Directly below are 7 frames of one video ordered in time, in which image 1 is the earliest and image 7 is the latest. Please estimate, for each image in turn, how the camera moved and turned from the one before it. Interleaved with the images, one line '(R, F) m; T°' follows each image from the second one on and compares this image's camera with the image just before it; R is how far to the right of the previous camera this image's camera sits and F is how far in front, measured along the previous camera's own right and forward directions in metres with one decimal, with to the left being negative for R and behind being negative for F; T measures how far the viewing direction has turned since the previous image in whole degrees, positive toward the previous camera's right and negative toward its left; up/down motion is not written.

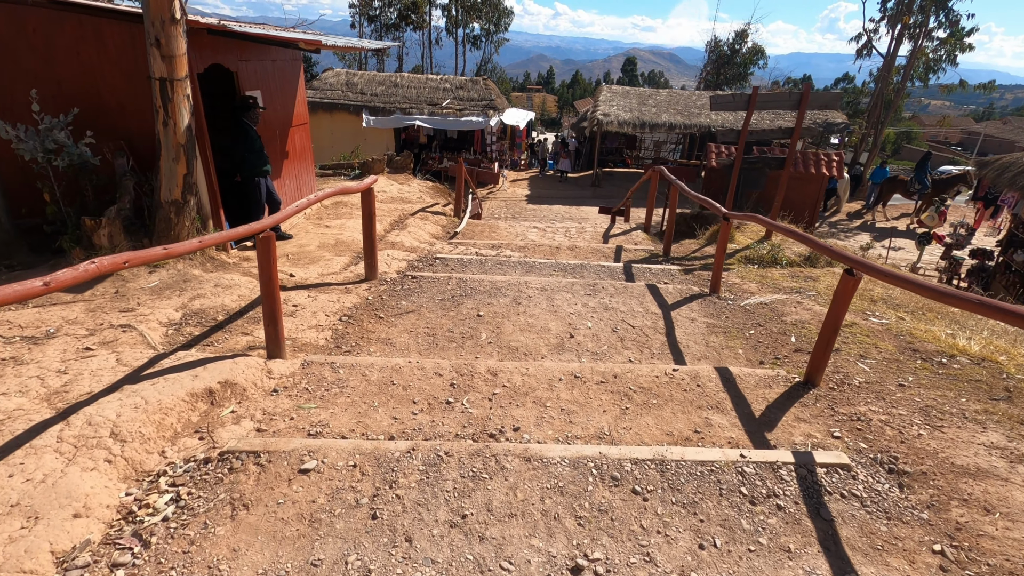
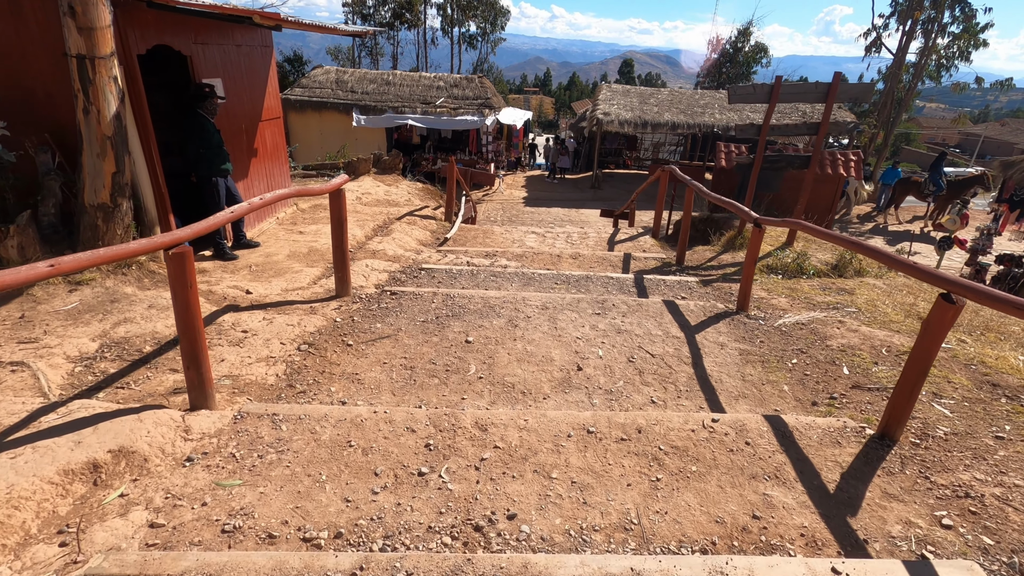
(0.0, +0.7) m; 0°
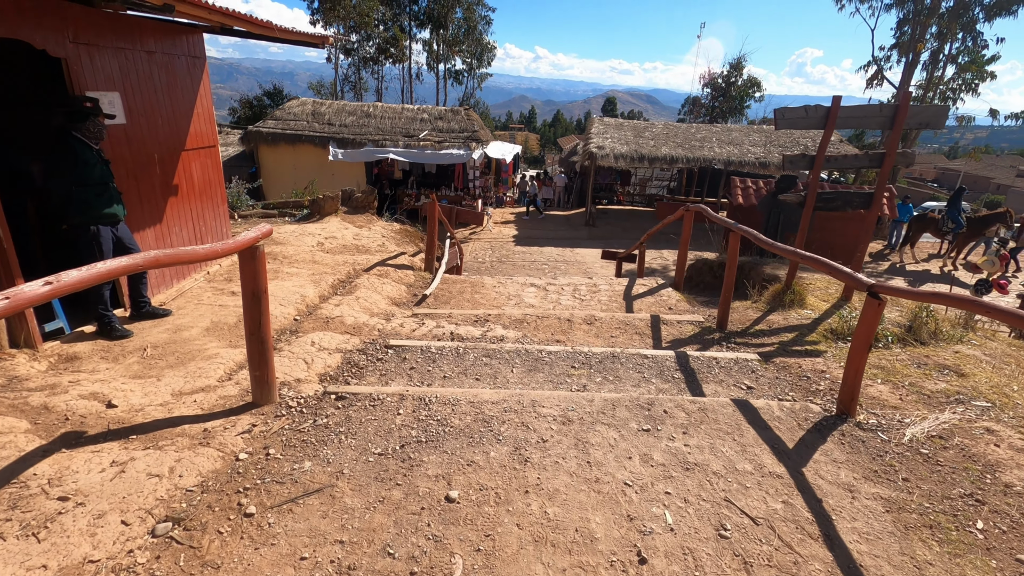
(-0.1, +1.4) m; +1°
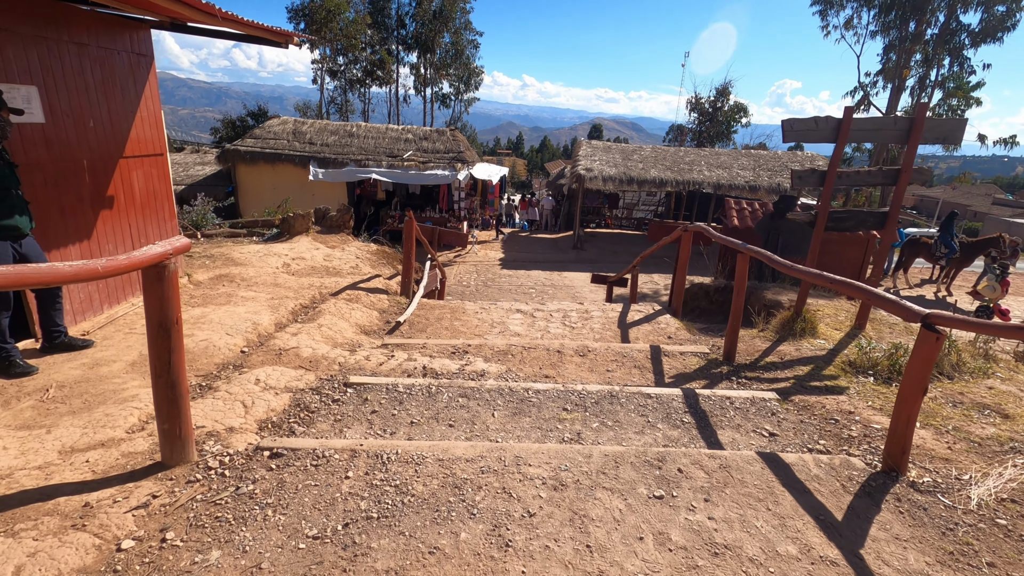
(0.0, +0.6) m; +1°
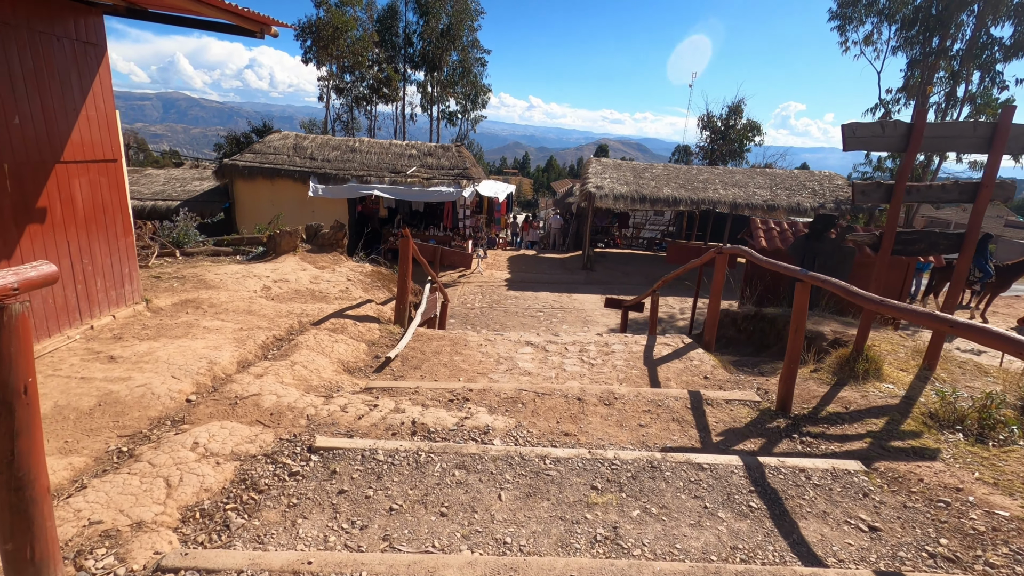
(0.0, +0.8) m; -1°
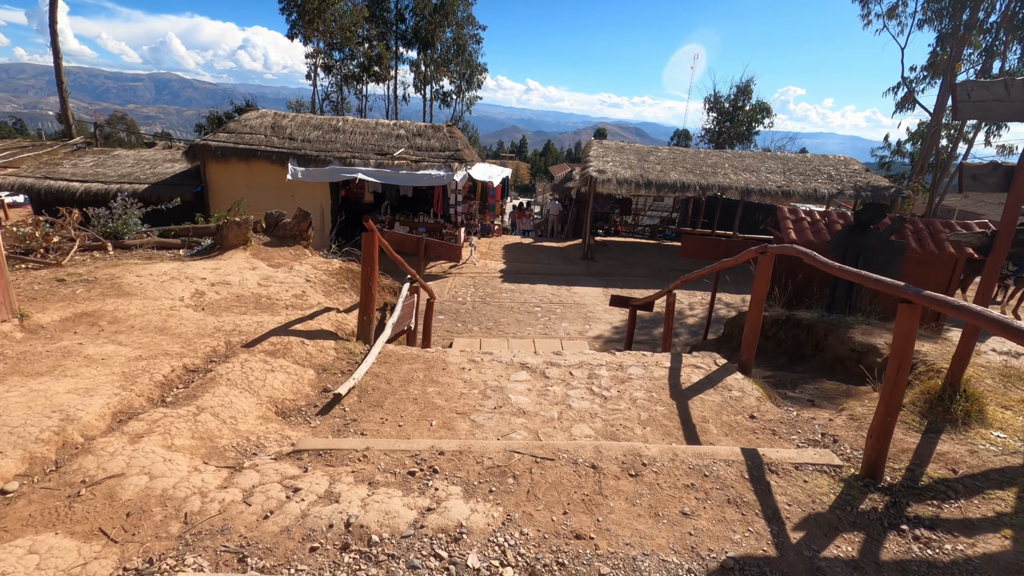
(0.0, +1.1) m; 0°
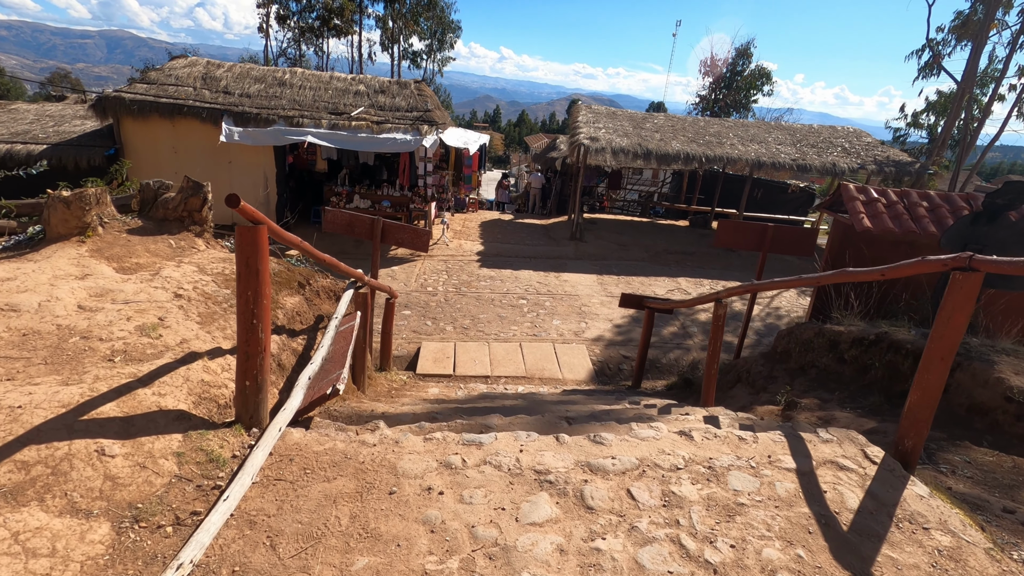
(-0.2, +2.0) m; +3°
